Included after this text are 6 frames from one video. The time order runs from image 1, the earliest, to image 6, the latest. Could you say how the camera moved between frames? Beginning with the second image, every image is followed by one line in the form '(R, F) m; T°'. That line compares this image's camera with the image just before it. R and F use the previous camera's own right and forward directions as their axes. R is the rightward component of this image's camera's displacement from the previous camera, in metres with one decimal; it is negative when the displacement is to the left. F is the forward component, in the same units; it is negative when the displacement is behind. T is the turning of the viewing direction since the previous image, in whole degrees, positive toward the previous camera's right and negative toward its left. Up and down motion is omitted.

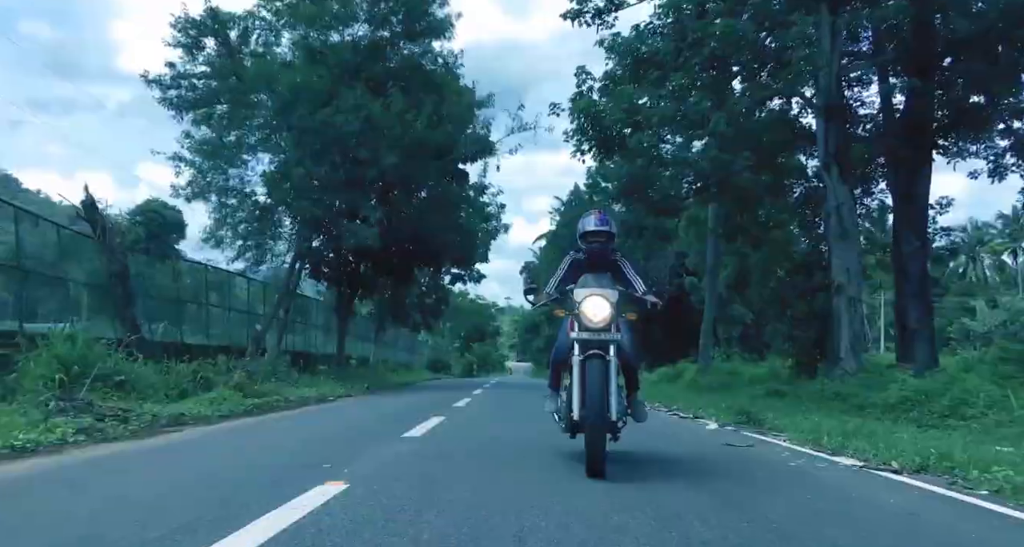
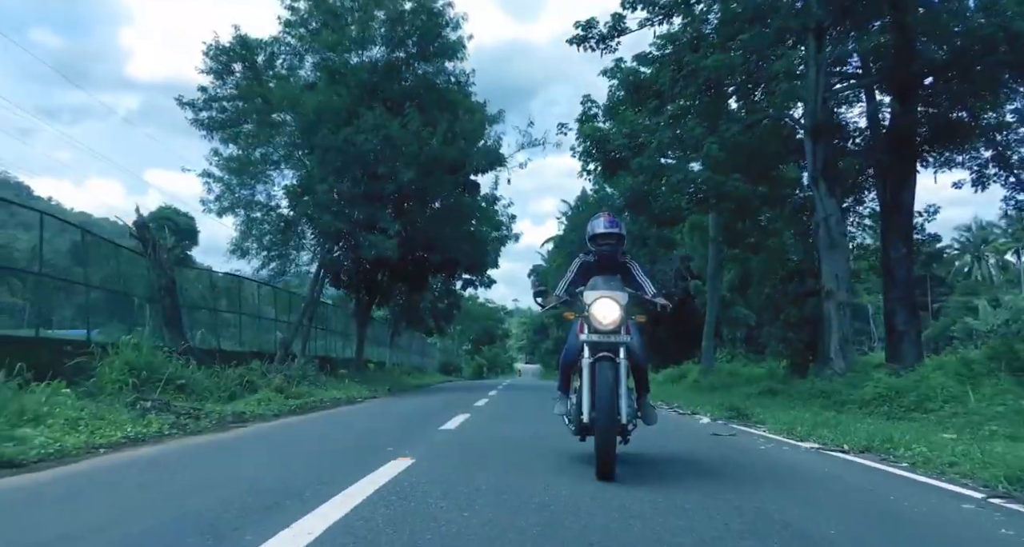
(-0.1, -1.3) m; 0°
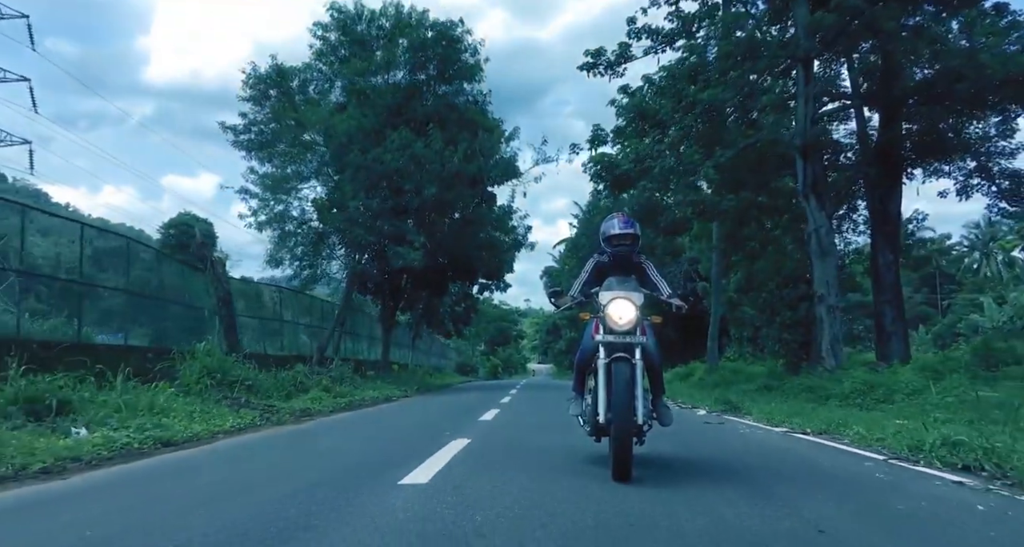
(-0.1, -1.7) m; -1°
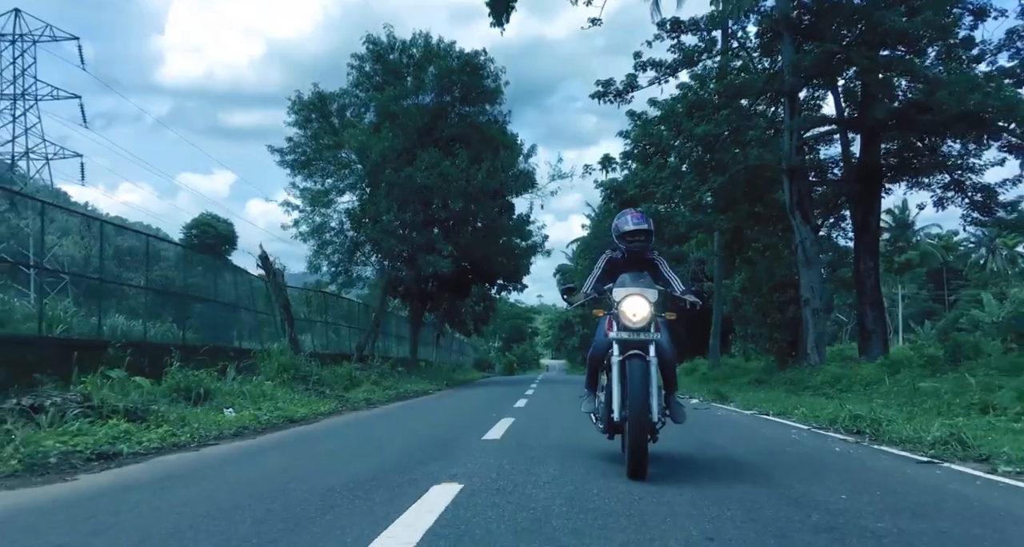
(-0.2, -2.5) m; -1°
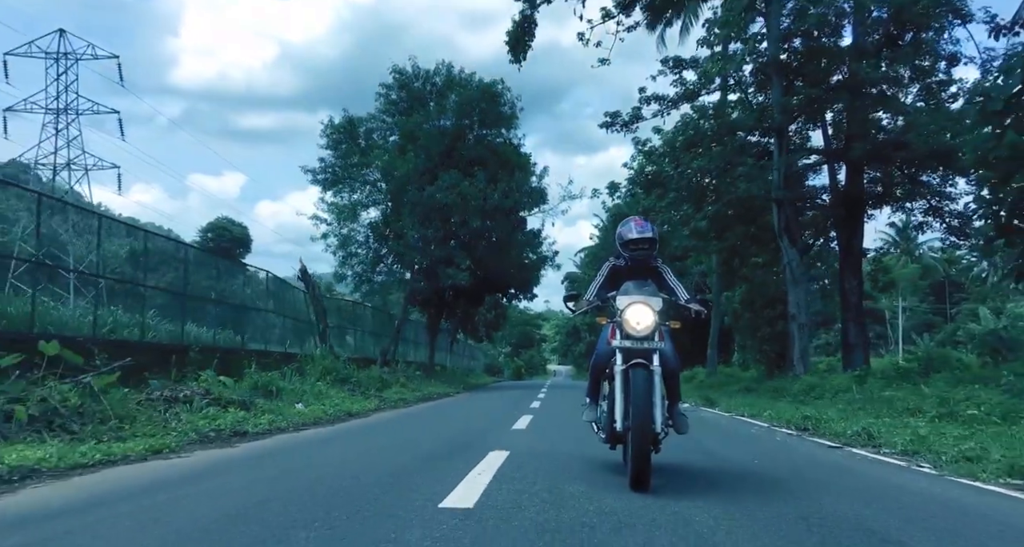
(-0.2, -2.1) m; -1°
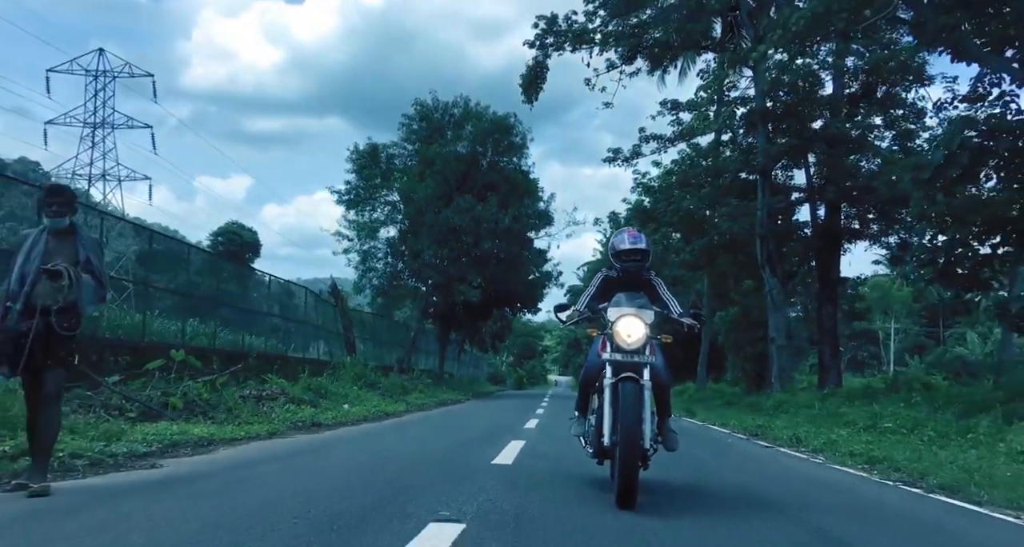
(-0.2, -2.5) m; 0°
